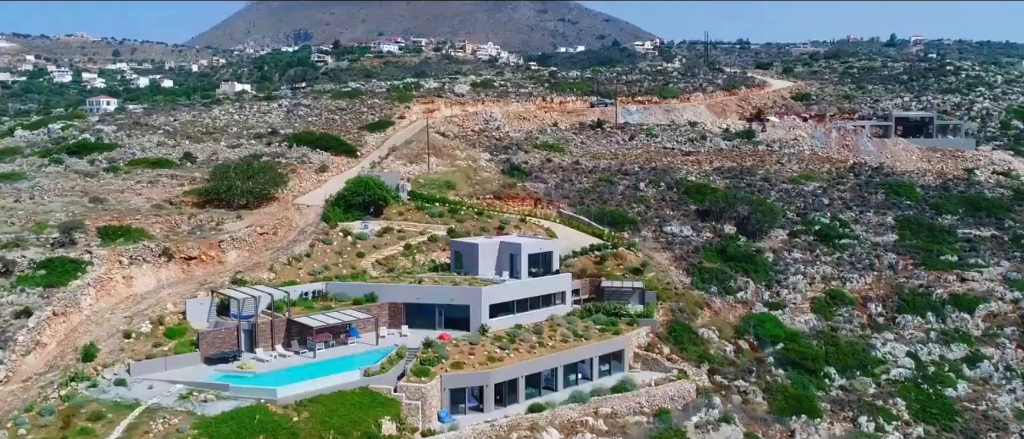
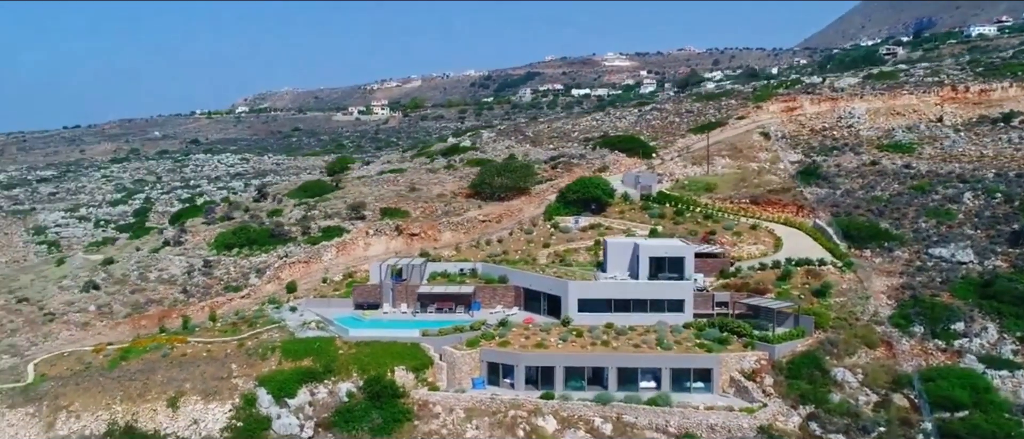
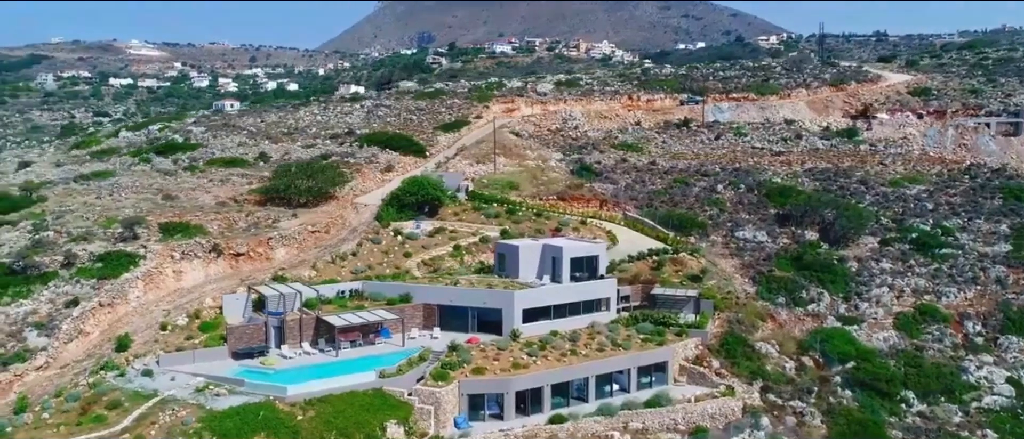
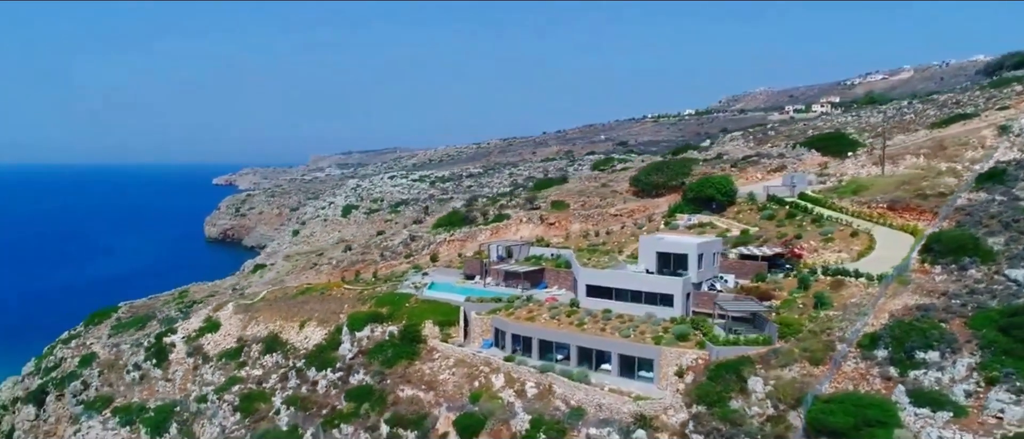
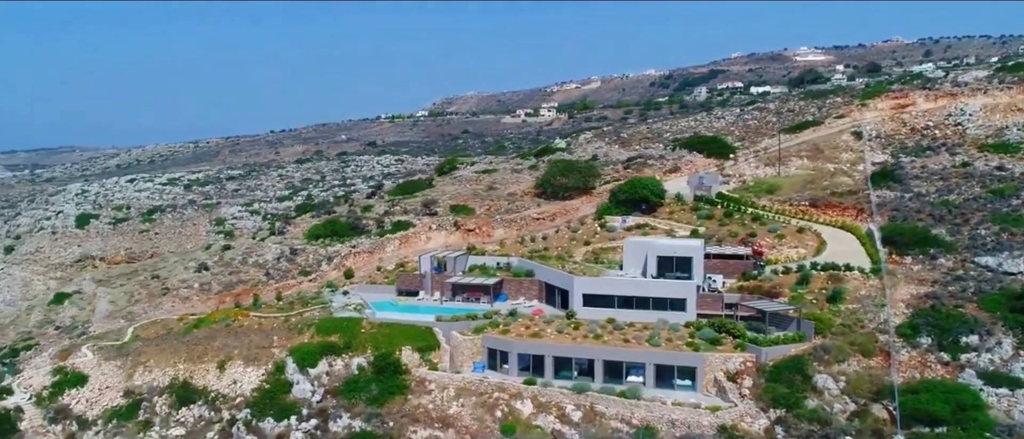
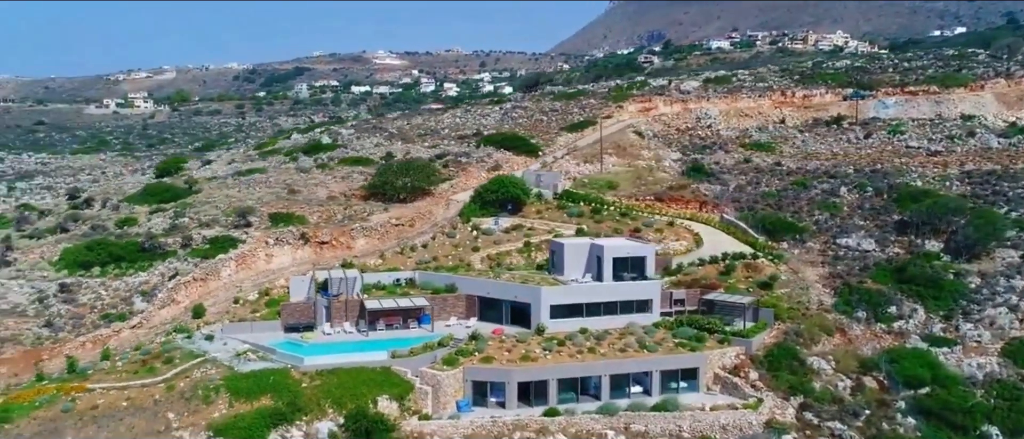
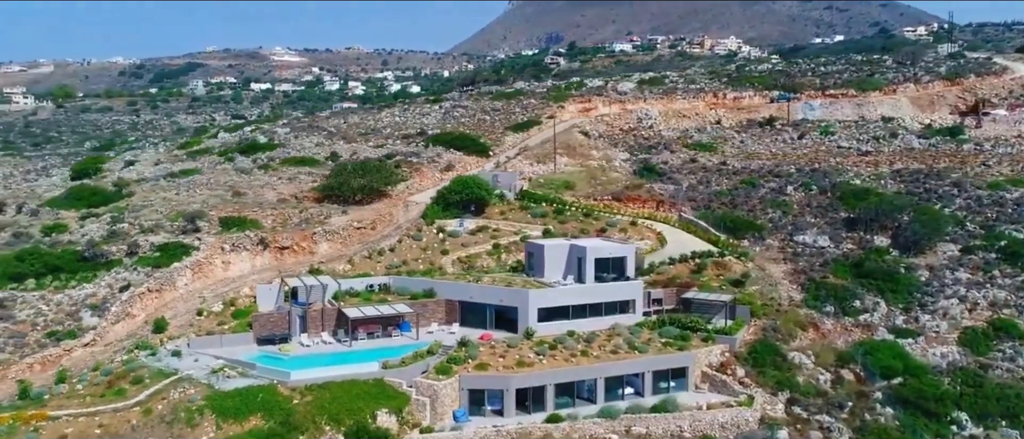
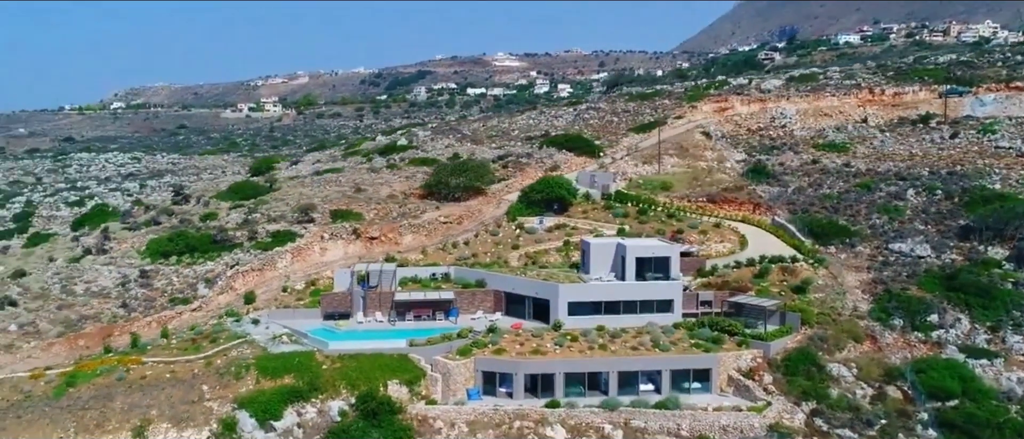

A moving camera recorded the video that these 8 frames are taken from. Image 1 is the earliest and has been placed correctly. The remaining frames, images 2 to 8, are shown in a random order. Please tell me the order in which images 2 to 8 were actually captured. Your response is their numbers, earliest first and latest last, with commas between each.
3, 7, 6, 8, 2, 5, 4
